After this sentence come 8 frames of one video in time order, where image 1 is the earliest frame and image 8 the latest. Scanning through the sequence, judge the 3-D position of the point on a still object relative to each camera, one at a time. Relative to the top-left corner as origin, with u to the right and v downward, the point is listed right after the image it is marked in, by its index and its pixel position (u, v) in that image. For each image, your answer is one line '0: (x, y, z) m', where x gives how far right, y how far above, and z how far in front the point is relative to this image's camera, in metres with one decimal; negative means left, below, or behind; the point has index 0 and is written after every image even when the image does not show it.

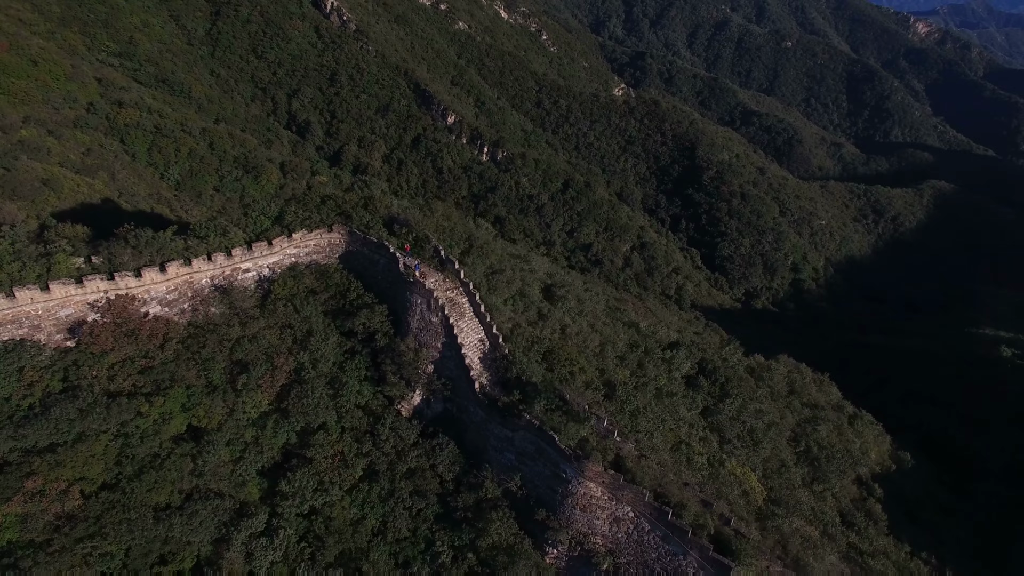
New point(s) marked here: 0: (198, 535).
0: (-8.8, -6.9, +16.4) m
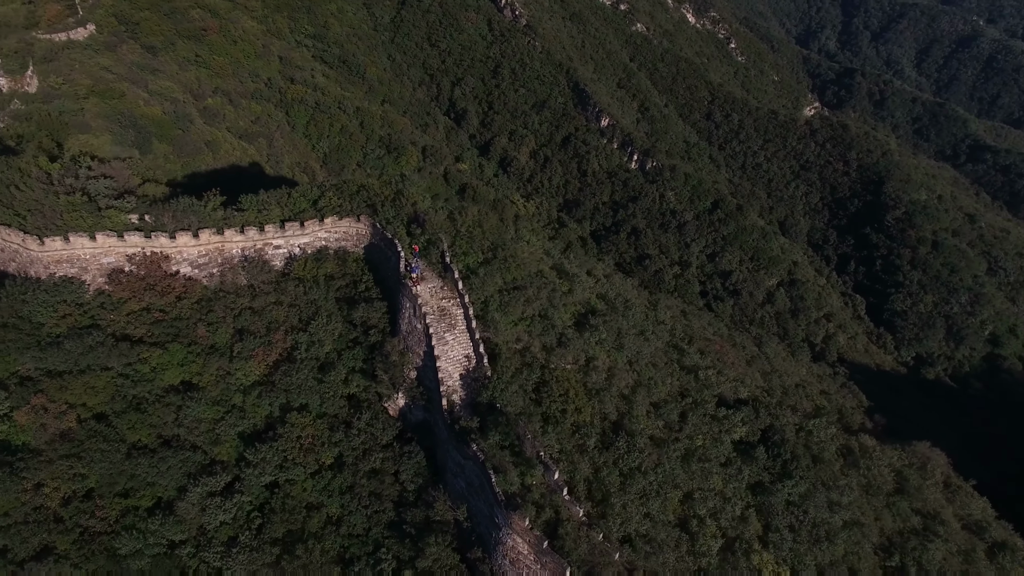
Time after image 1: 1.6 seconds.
0: (-10.7, -5.9, +17.9) m
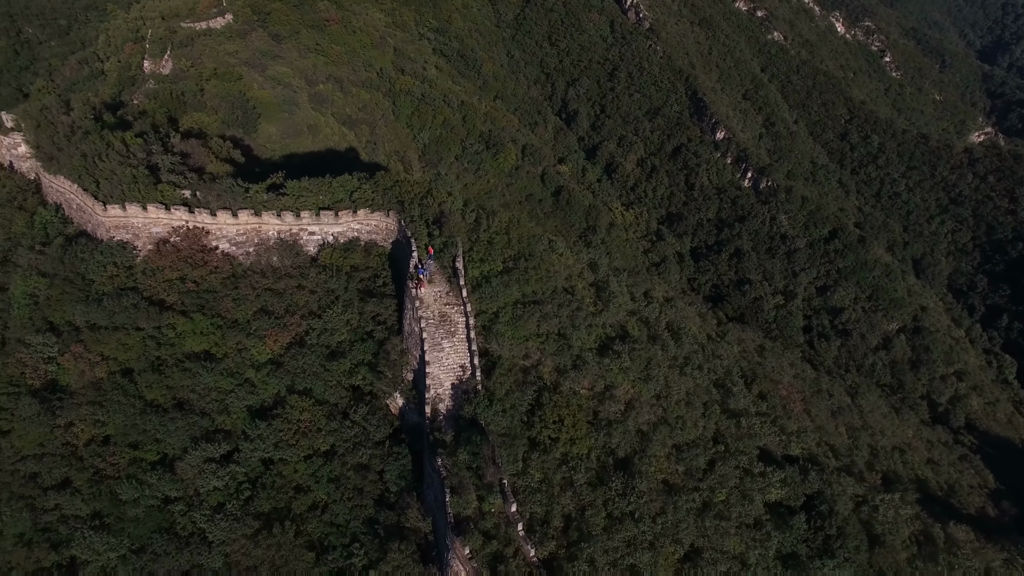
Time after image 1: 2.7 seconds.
0: (-11.4, -5.0, +19.3) m
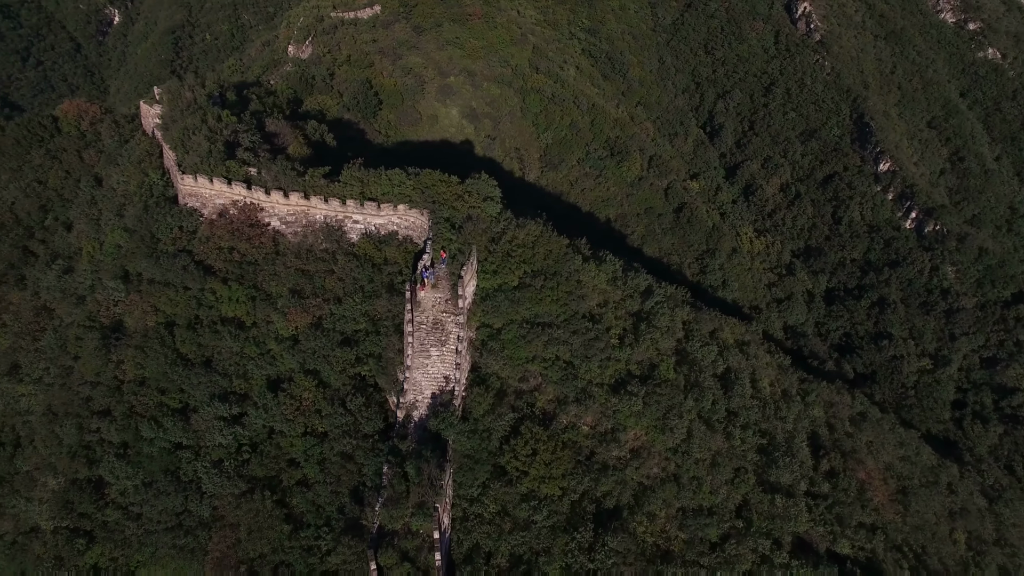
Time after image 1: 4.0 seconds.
0: (-11.7, -3.7, +21.2) m
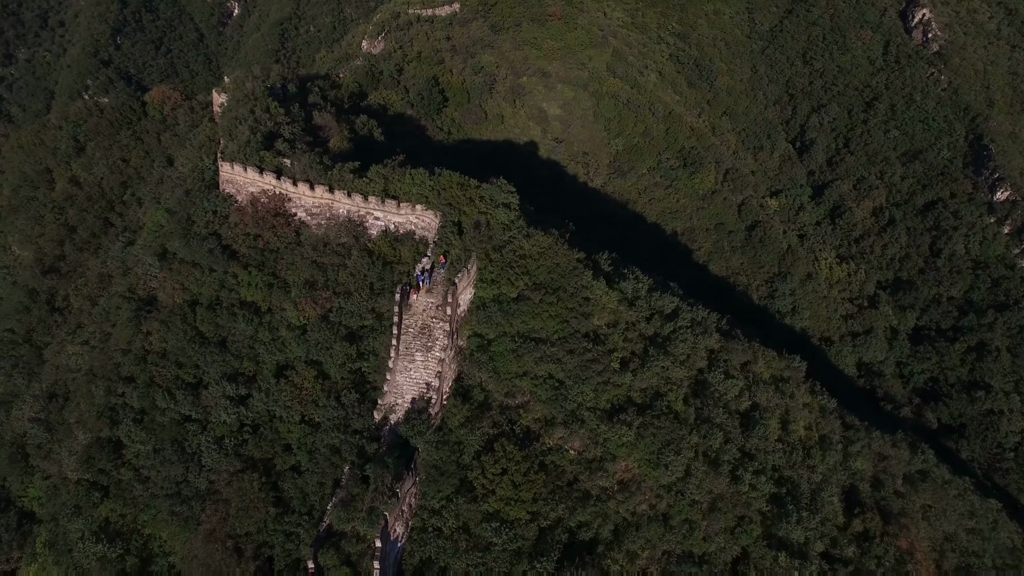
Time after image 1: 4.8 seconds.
0: (-11.8, -3.0, +22.3) m
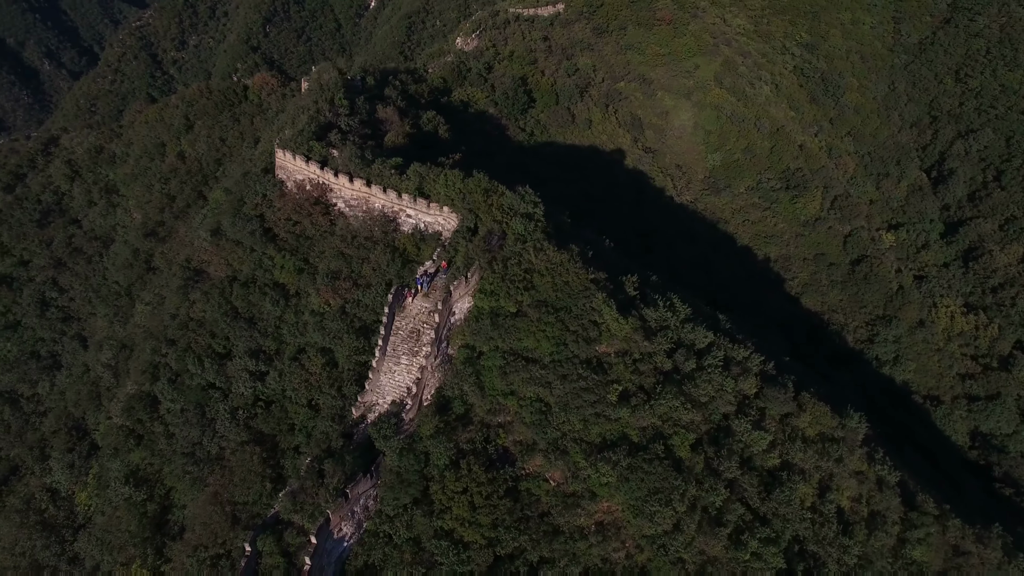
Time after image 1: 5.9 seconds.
0: (-11.4, -2.1, +23.8) m
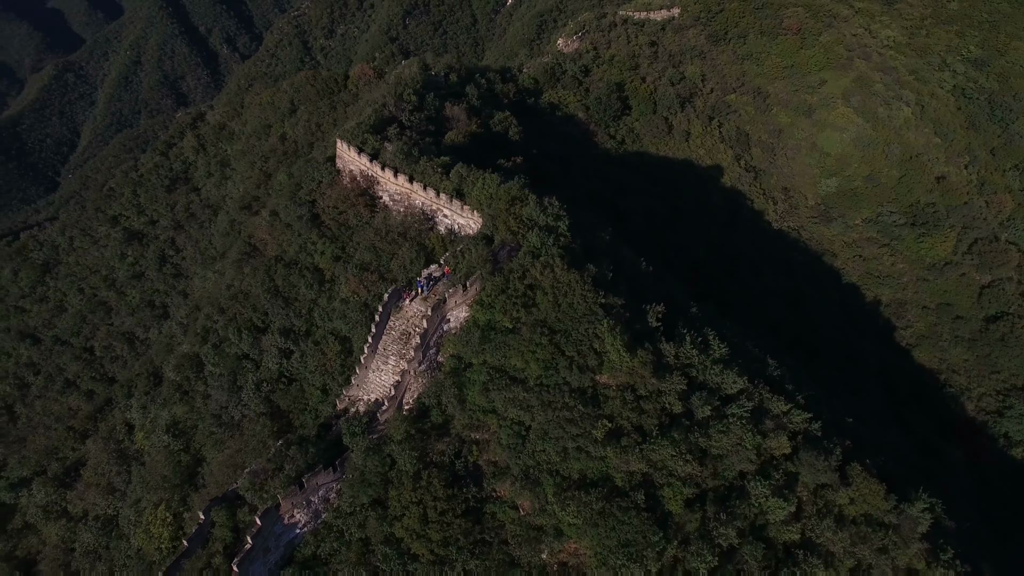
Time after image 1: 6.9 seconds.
0: (-10.5, -1.2, +25.2) m
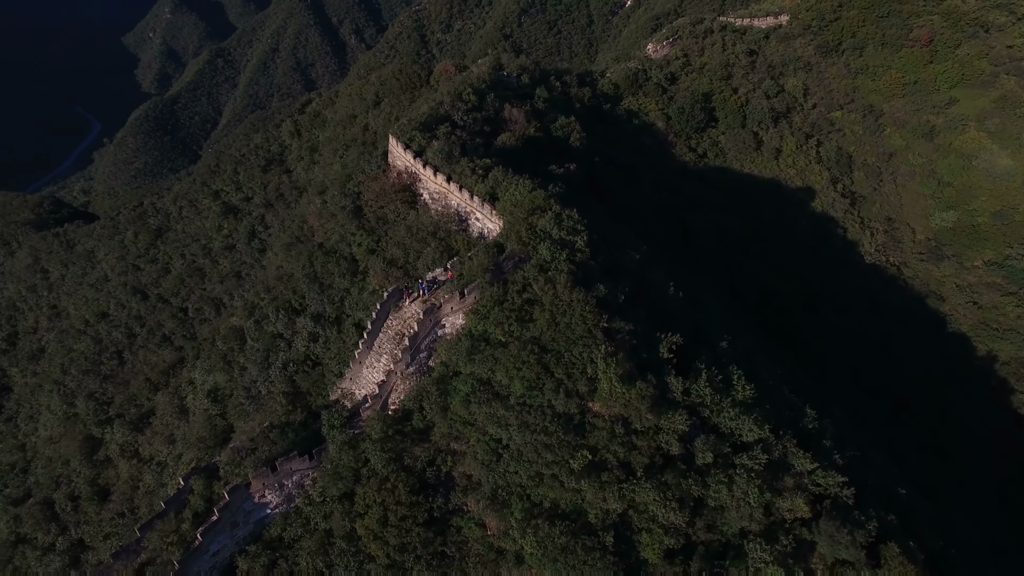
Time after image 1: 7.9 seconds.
0: (-9.3, -0.5, +26.4) m
